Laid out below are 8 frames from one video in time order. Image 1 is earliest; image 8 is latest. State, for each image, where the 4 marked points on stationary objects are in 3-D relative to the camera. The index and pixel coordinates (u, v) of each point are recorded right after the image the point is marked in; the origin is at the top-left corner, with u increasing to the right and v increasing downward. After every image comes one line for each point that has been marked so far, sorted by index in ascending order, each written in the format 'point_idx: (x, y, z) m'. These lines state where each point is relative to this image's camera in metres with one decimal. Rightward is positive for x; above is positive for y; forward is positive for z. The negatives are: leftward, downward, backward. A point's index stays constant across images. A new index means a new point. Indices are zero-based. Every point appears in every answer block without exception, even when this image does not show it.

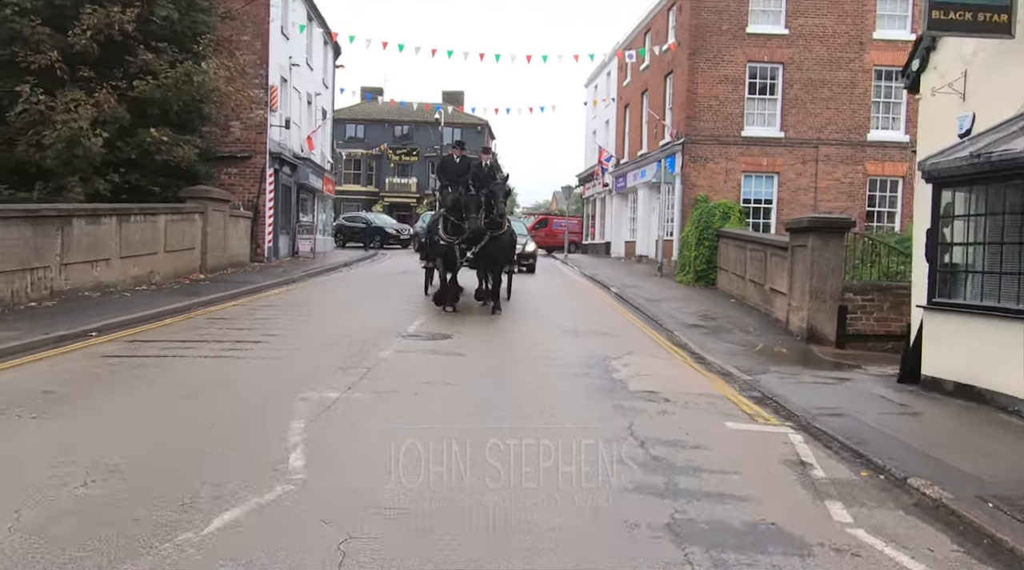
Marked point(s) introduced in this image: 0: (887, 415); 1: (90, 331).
0: (+3.6, -1.2, +8.2) m
1: (-5.9, -0.6, +11.9) m
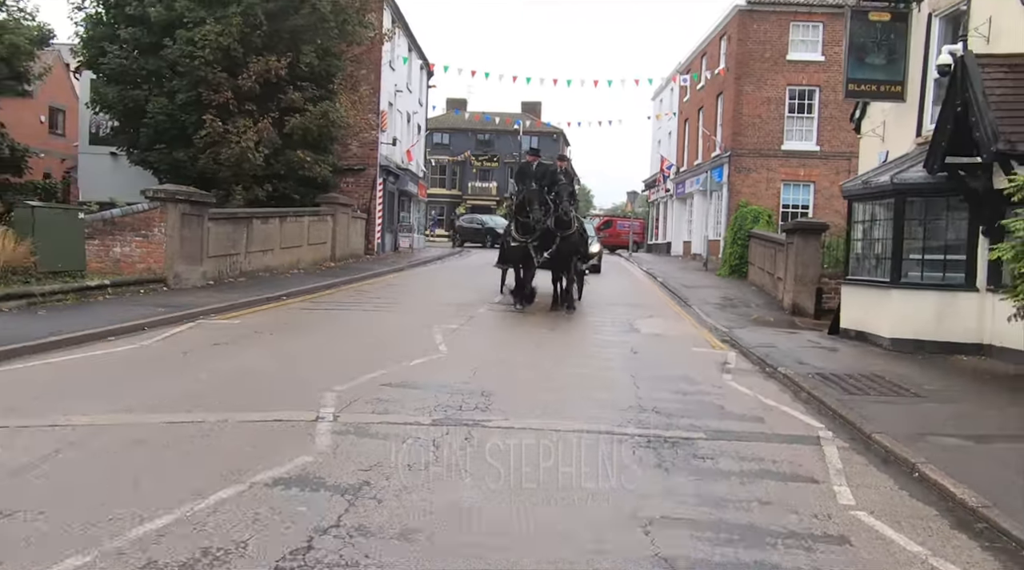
0: (+4.4, -0.9, +12.8) m
1: (-4.8, -0.2, +17.3) m
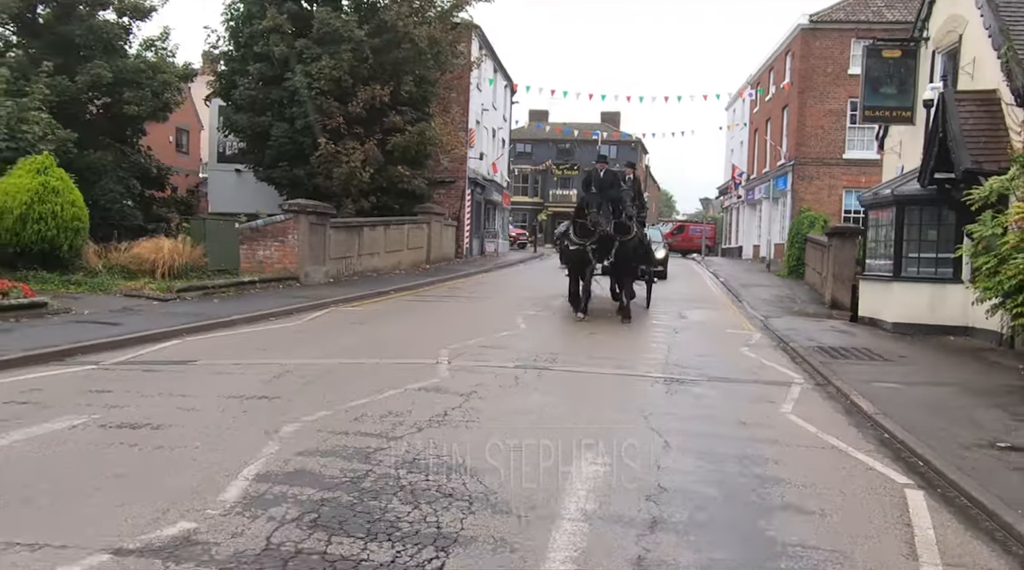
0: (+5.6, -0.8, +15.4) m
1: (-3.0, -0.2, +20.8) m
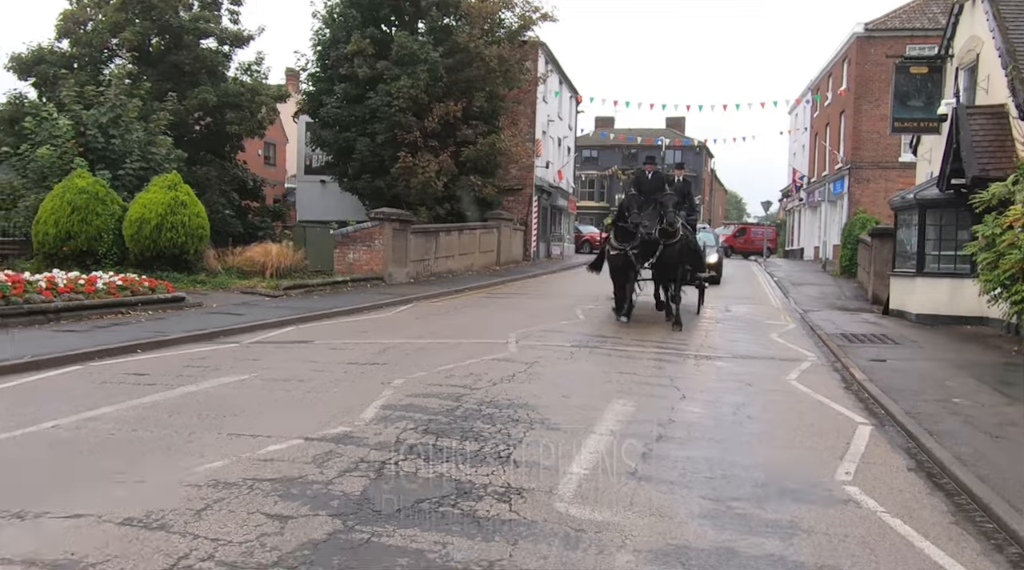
0: (+6.9, -0.7, +17.1) m
1: (-1.3, -0.1, +23.1) m
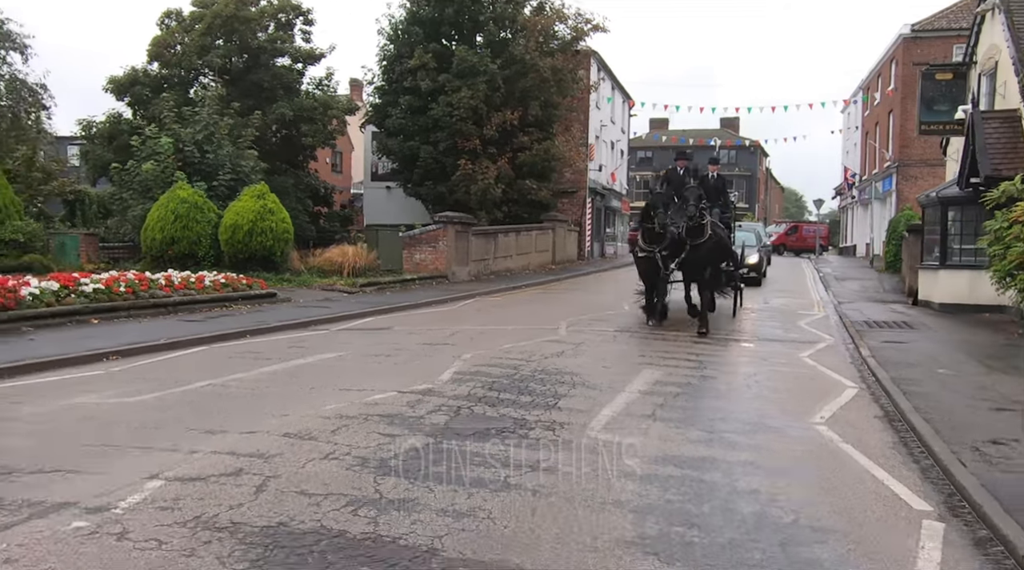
0: (+8.0, -0.5, +18.4) m
1: (+0.3, -0.1, +25.0) m
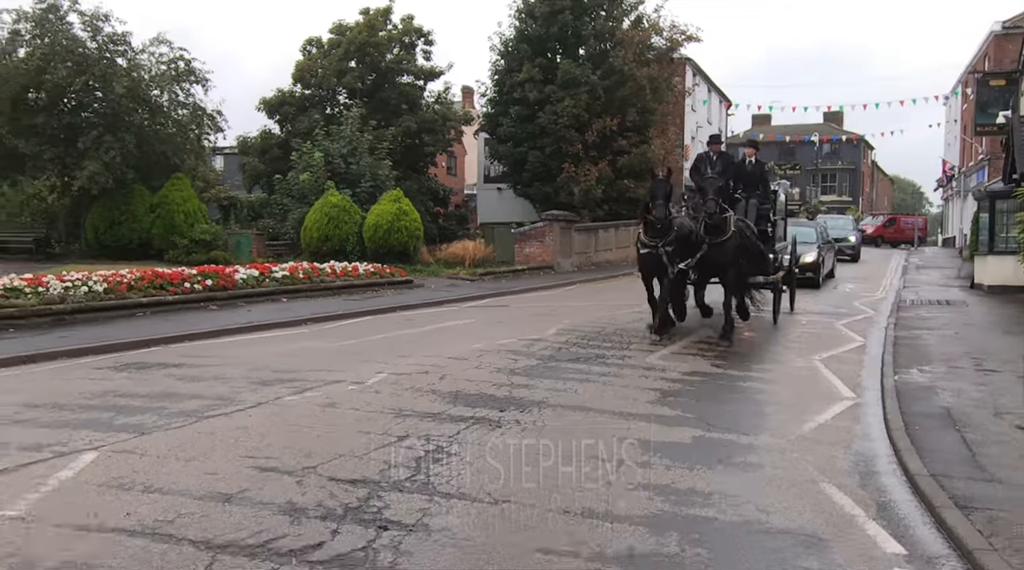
0: (+10.4, -0.2, +20.7) m
1: (+3.6, +0.3, +28.2) m
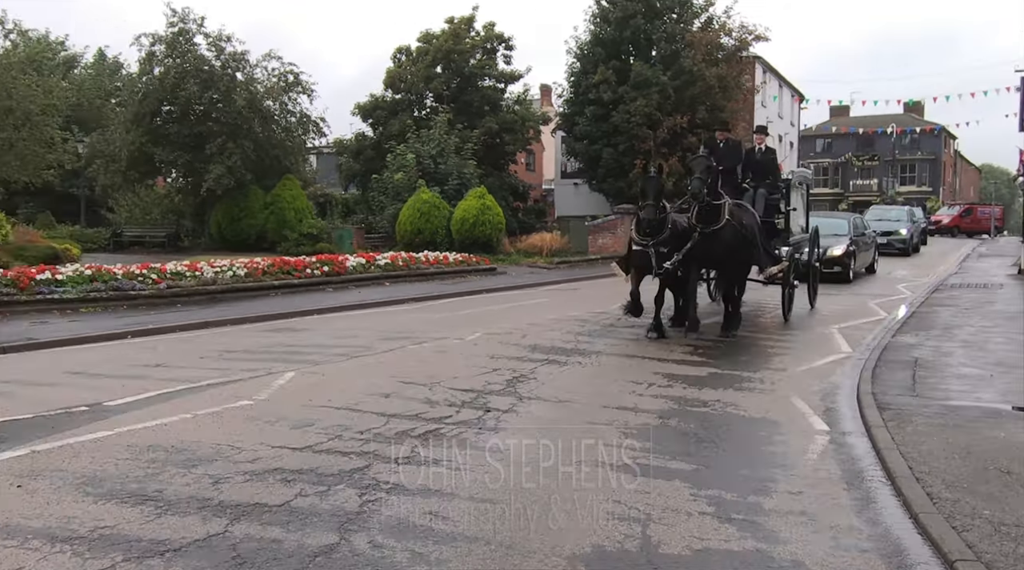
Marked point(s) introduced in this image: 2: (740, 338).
0: (+12.4, +0.2, +22.1) m
1: (+6.2, +0.7, +30.2) m
2: (+3.1, -0.7, +11.3) m
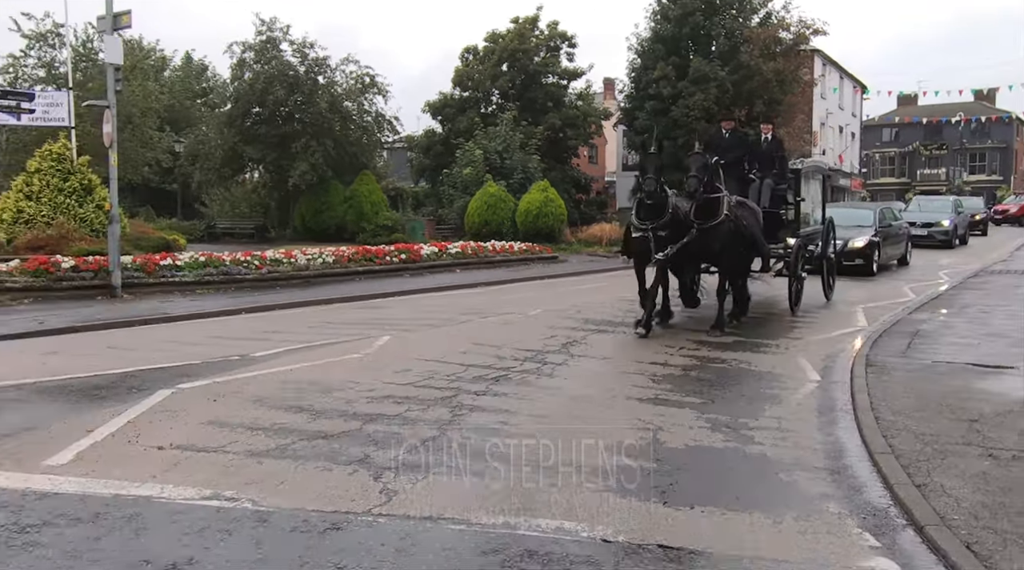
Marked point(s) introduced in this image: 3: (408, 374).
0: (+14.1, +0.5, +22.9) m
1: (+8.6, +1.1, +31.5) m
2: (+3.9, -0.5, +12.9) m
3: (-1.0, -0.9, +8.1) m
